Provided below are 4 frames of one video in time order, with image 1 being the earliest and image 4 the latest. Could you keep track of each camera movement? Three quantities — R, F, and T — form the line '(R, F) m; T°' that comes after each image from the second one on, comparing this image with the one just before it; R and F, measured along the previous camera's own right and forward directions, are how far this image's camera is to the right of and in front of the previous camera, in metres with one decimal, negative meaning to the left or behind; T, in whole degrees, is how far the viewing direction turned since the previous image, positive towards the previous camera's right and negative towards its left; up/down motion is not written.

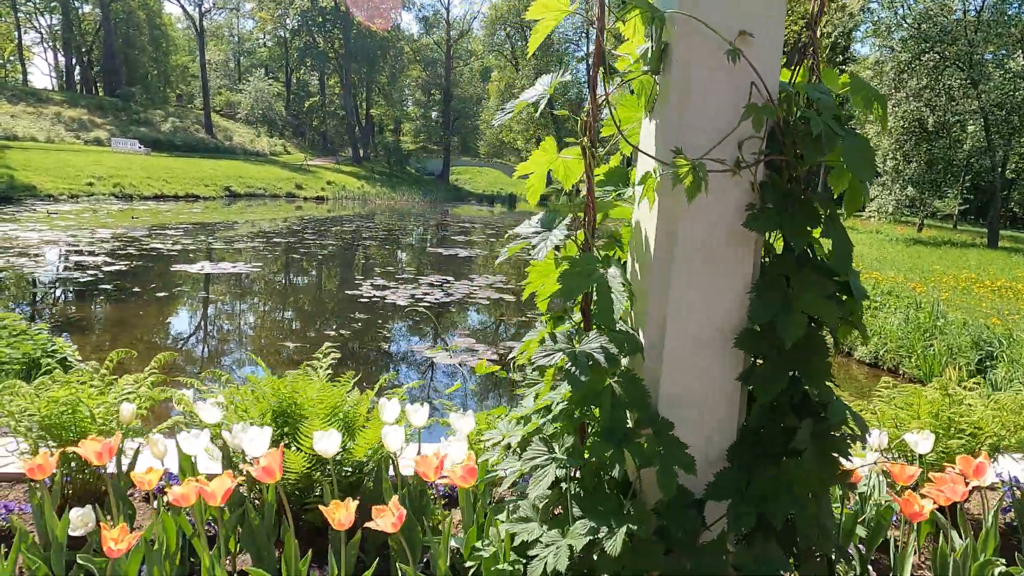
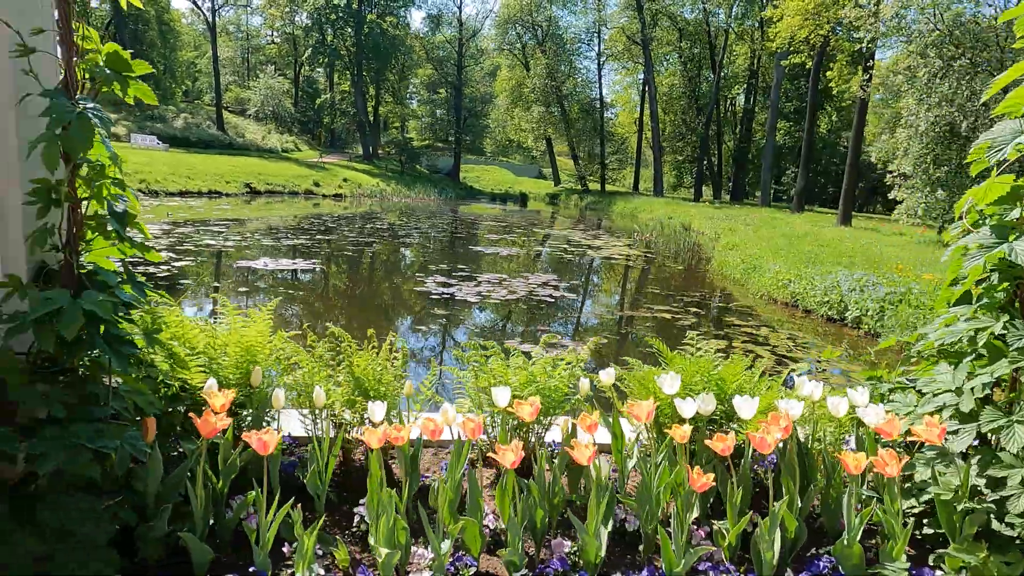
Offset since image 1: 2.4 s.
(-1.5, -0.4) m; 0°
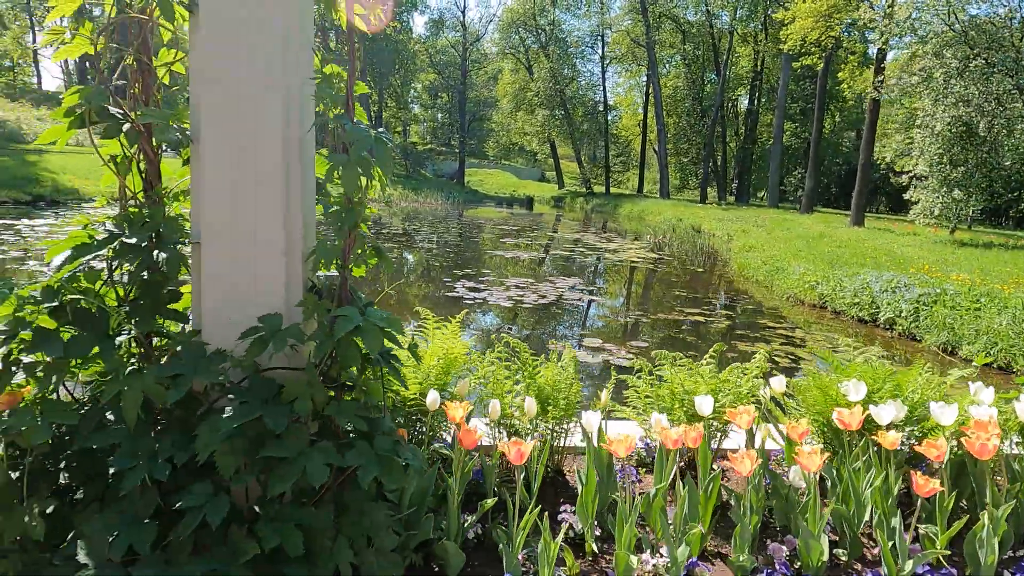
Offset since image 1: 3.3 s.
(-0.7, -0.1) m; 0°
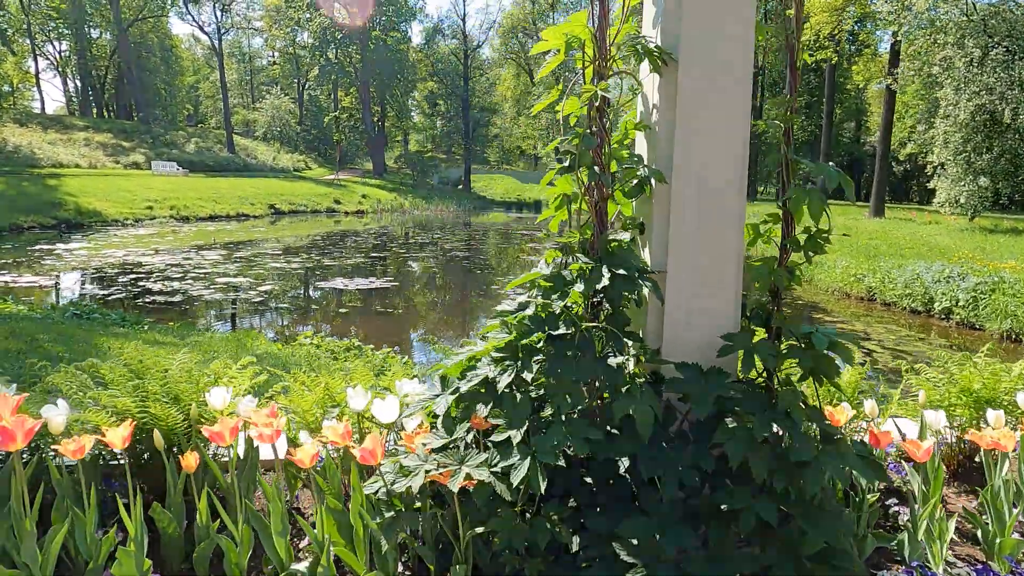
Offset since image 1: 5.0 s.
(-1.2, -0.2) m; 0°
